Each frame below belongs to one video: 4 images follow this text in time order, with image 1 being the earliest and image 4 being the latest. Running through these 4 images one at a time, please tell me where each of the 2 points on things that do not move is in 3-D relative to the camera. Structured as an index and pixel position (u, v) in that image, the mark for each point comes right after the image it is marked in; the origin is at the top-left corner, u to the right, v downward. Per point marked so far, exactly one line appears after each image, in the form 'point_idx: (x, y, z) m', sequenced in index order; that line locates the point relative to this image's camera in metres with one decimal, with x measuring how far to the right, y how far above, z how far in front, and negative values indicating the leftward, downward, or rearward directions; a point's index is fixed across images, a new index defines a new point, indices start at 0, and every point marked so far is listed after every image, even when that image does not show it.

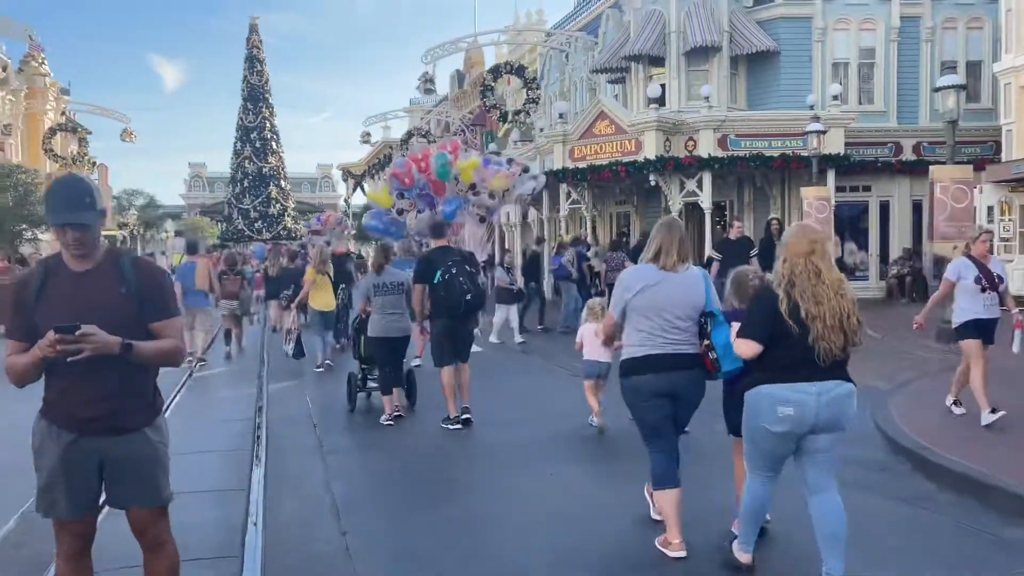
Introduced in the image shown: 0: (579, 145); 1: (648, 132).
0: (+1.3, +2.8, +17.7) m
1: (+2.4, +2.8, +16.0) m
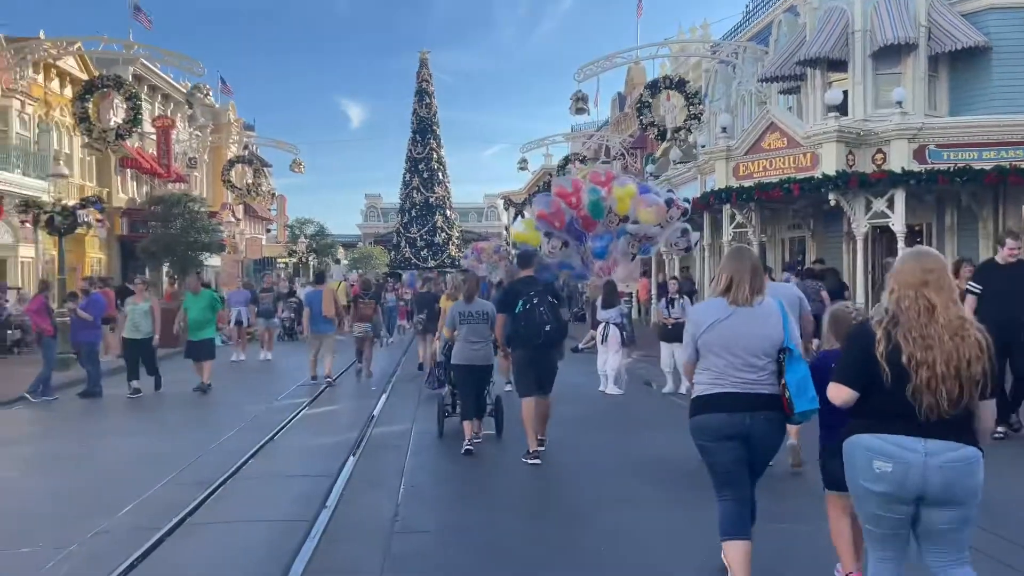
0: (+4.1, +2.2, +16.0) m
1: (+4.8, +2.2, +14.1) m
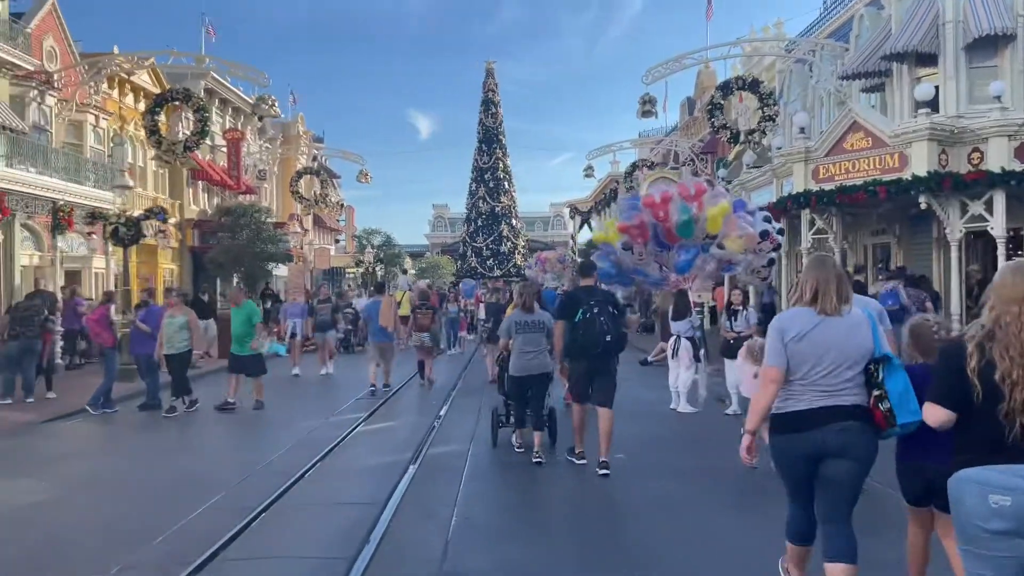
0: (+5.2, +2.1, +15.2) m
1: (+5.8, +2.1, +13.2) m
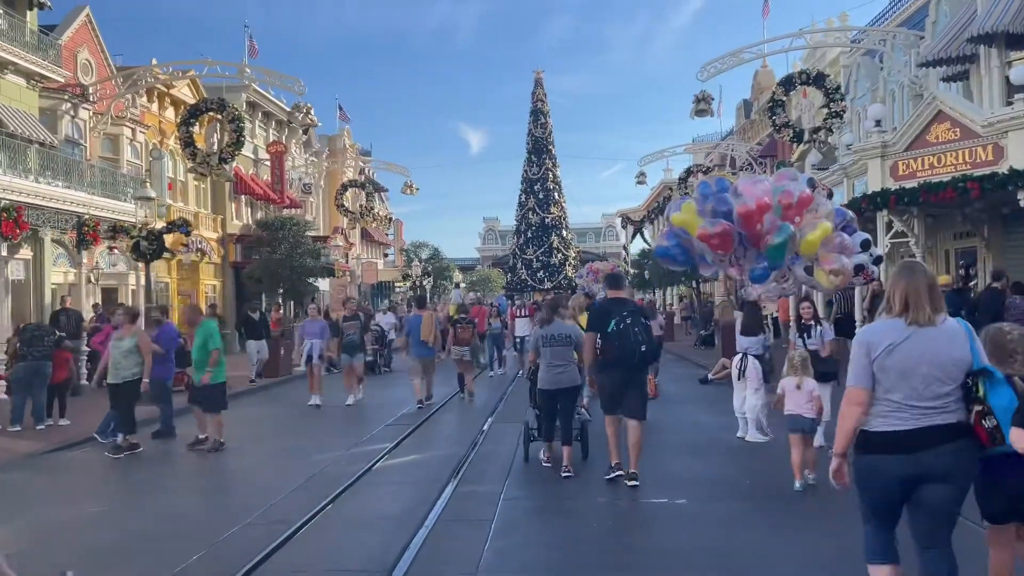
0: (+5.9, +1.9, +13.7) m
1: (+6.4, +2.0, +11.7) m
